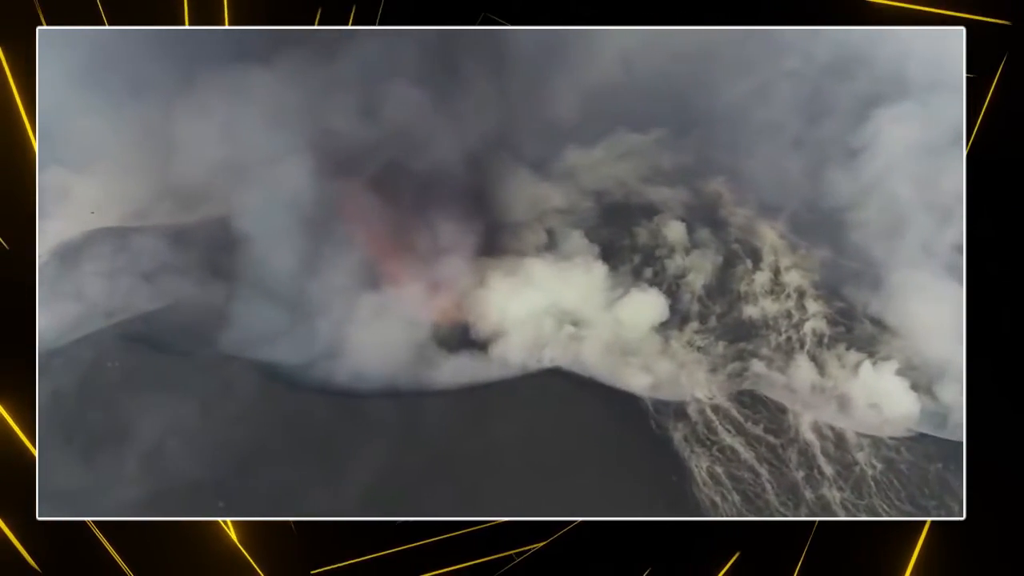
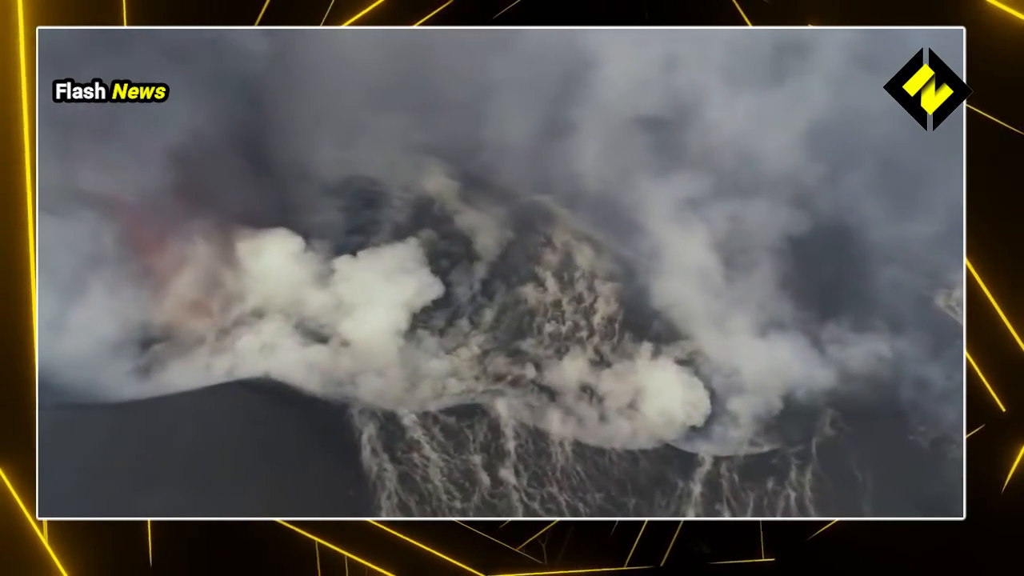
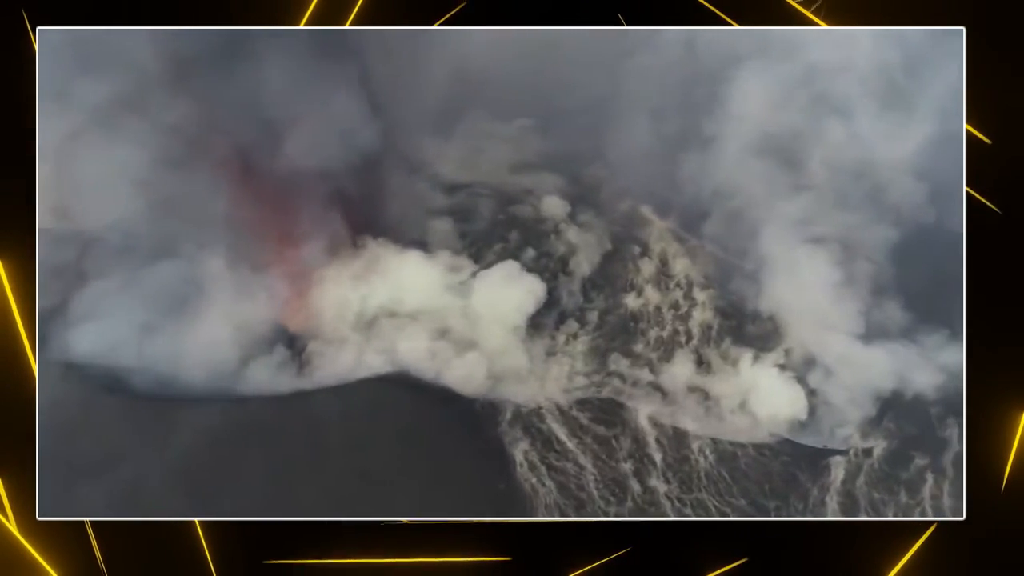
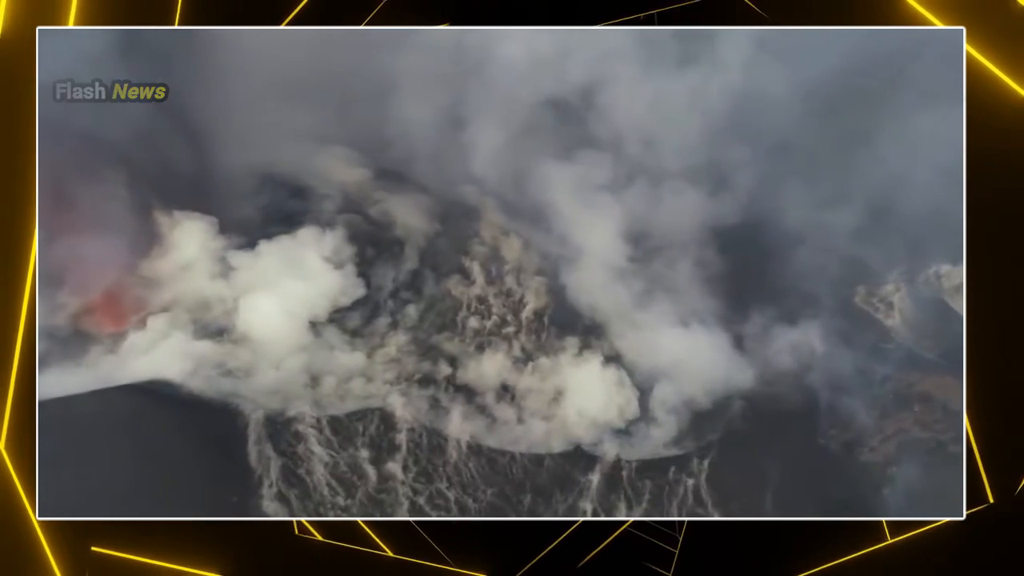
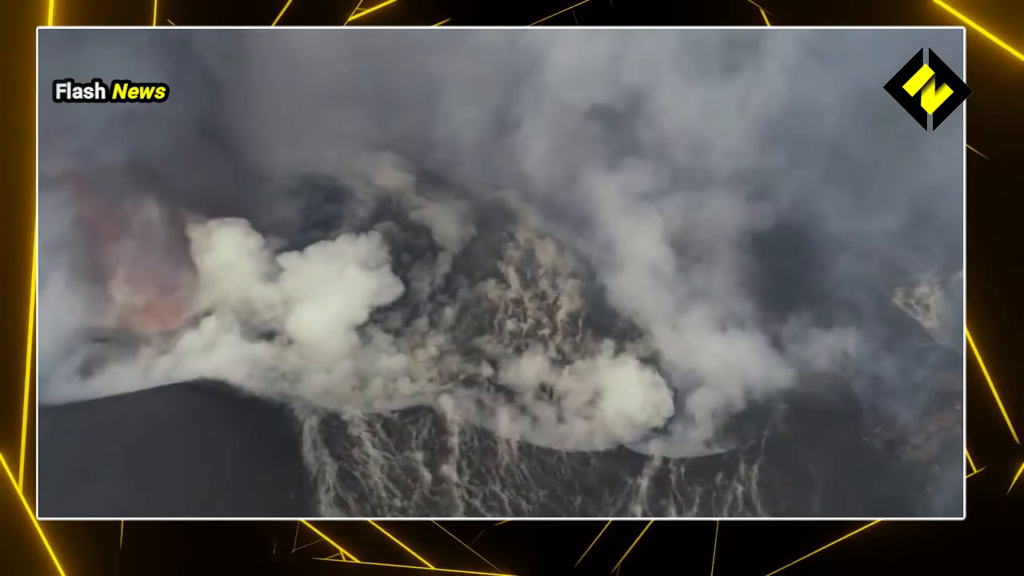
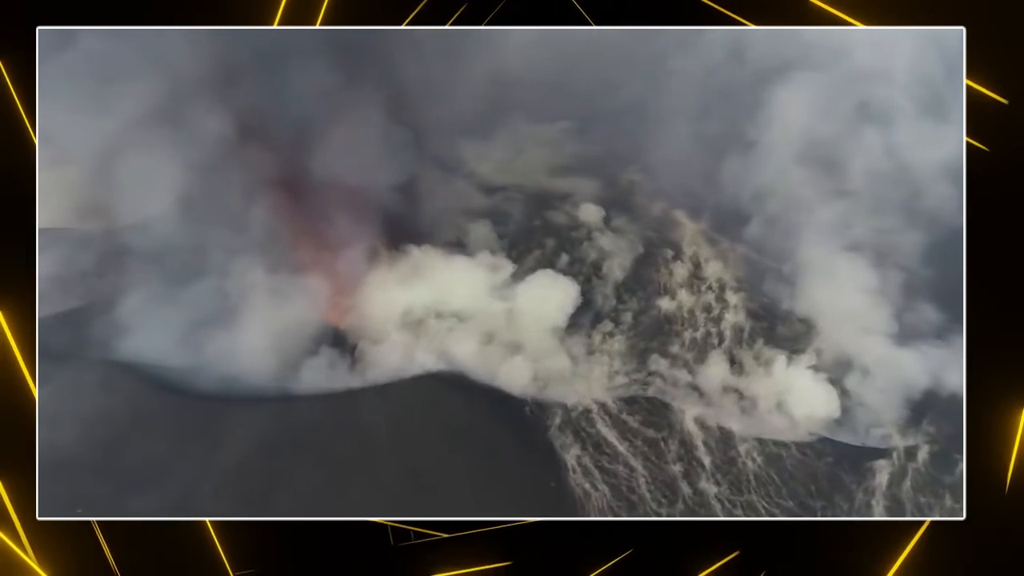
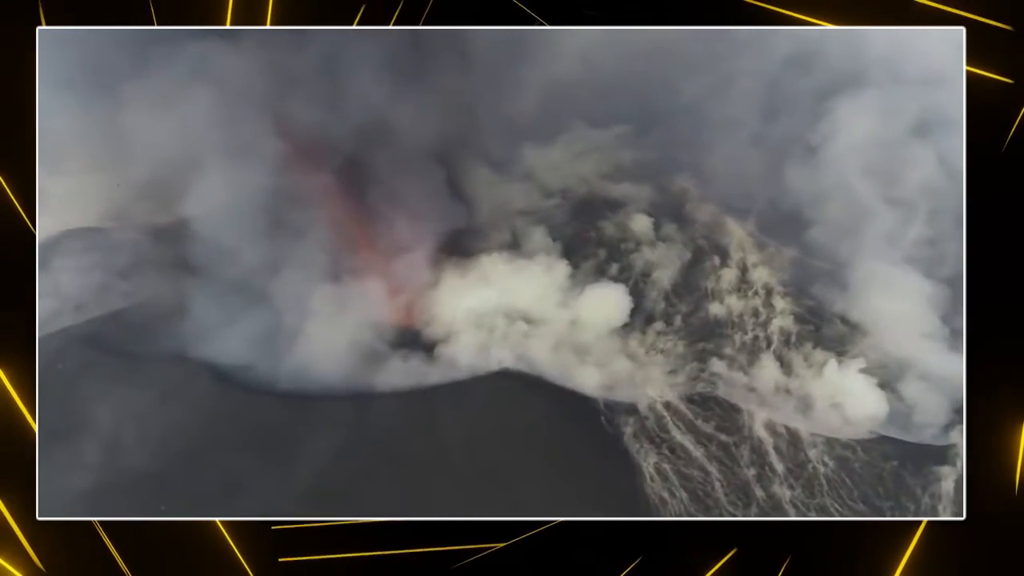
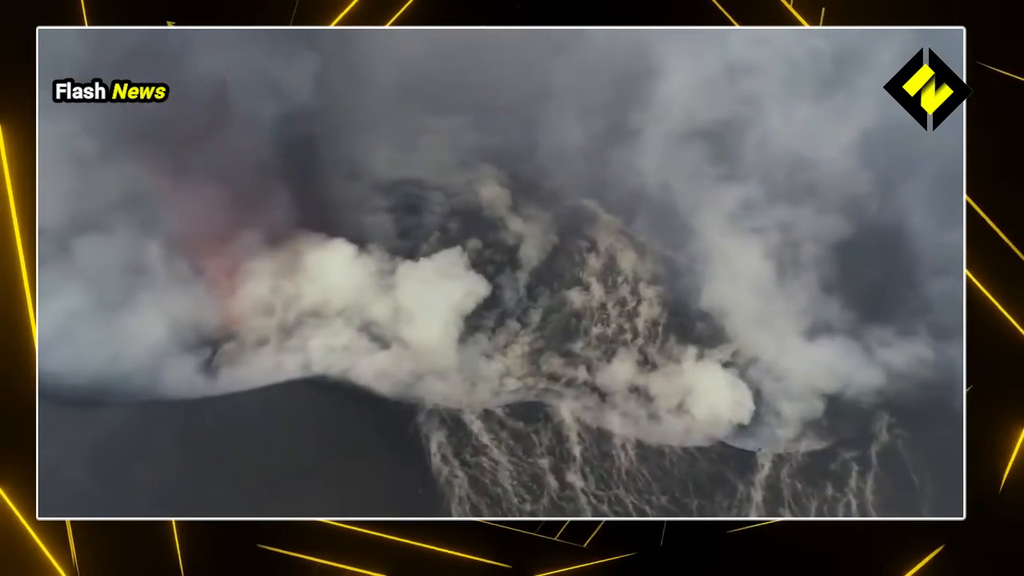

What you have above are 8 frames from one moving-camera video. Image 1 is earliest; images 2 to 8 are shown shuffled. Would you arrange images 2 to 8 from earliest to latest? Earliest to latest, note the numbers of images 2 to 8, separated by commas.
7, 6, 3, 8, 2, 5, 4
